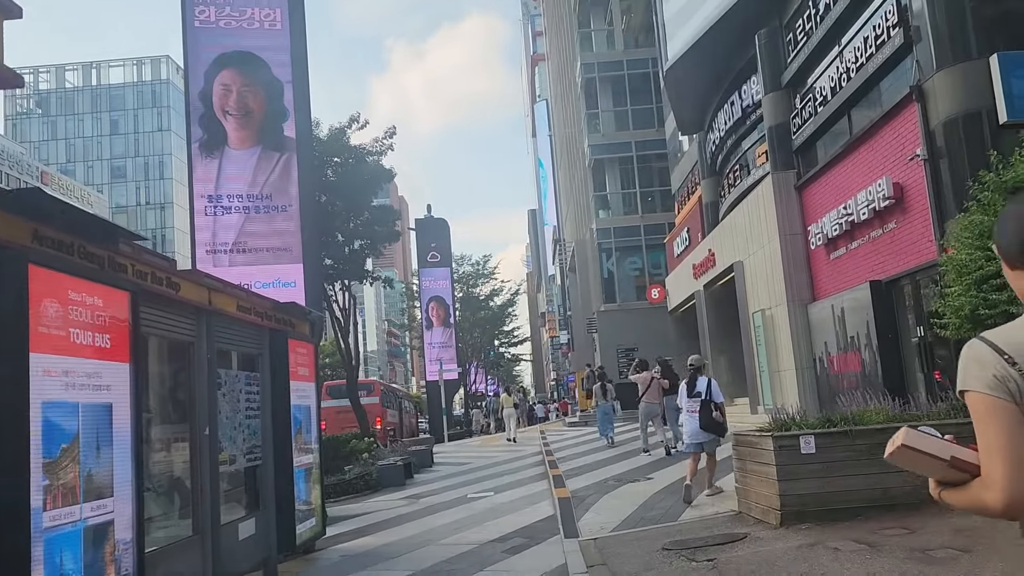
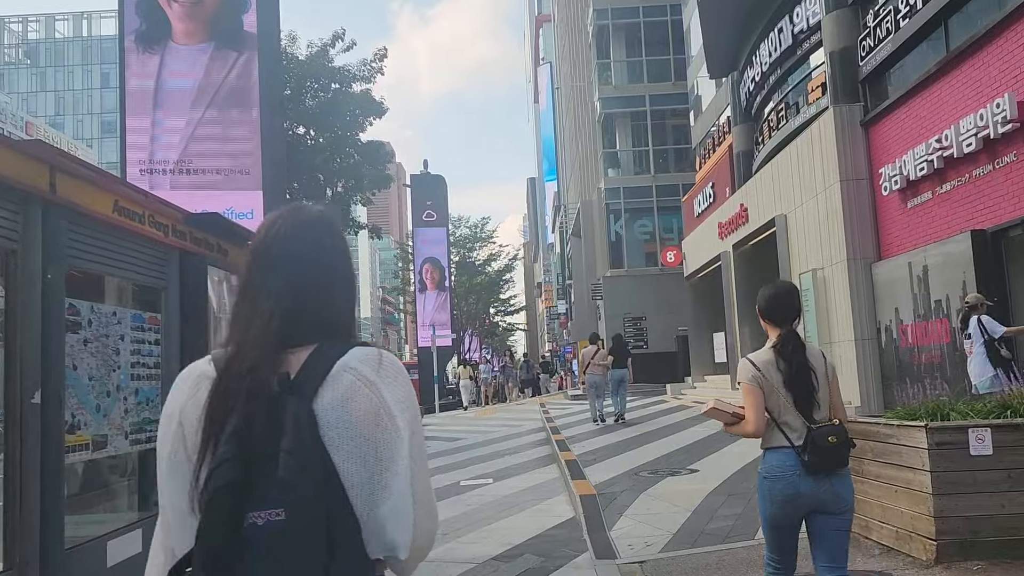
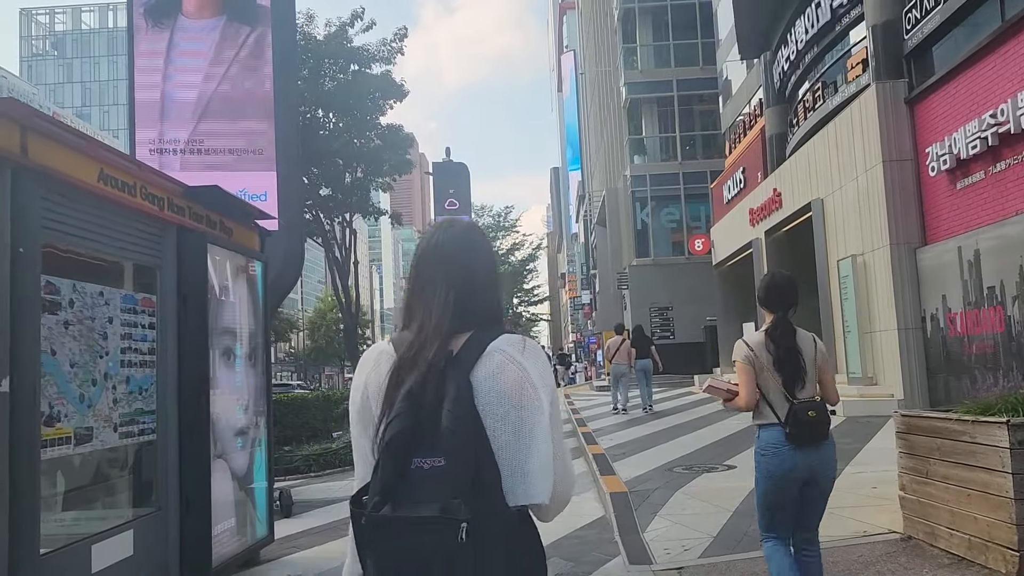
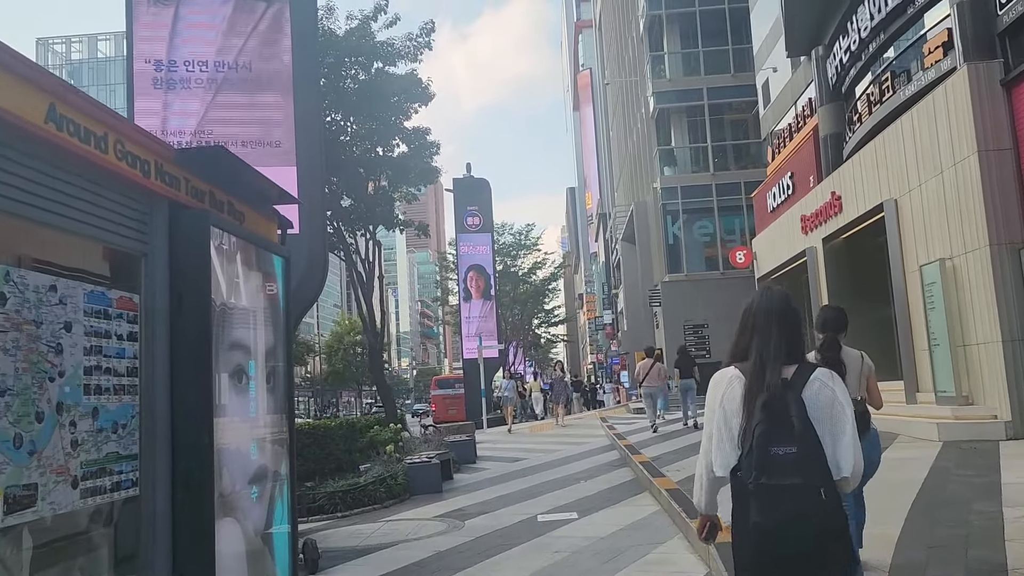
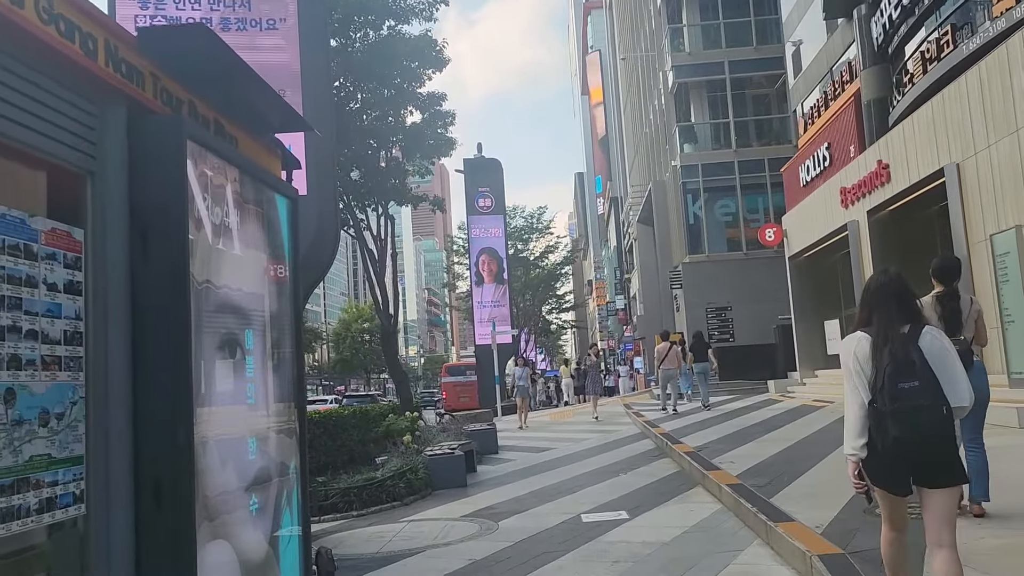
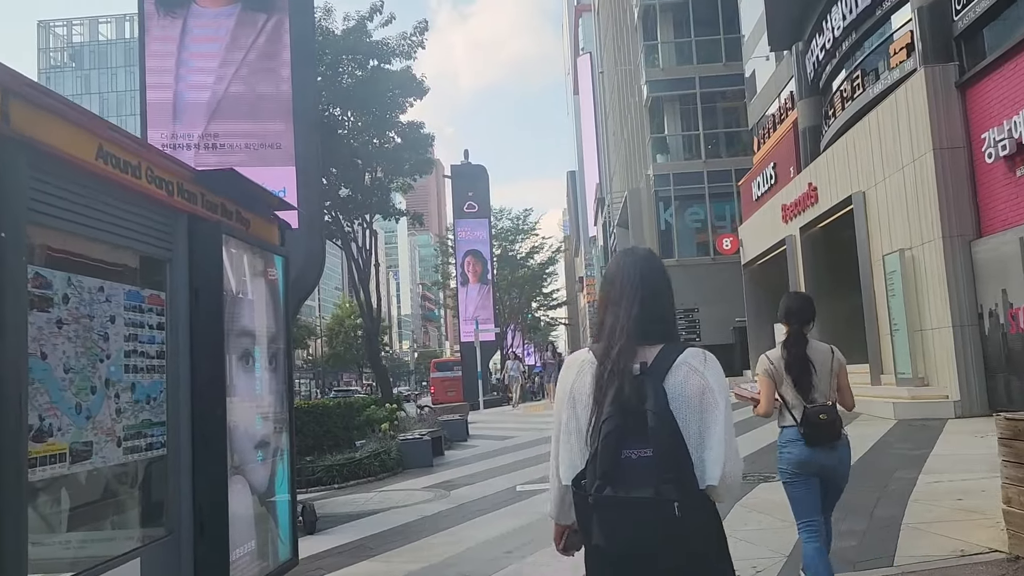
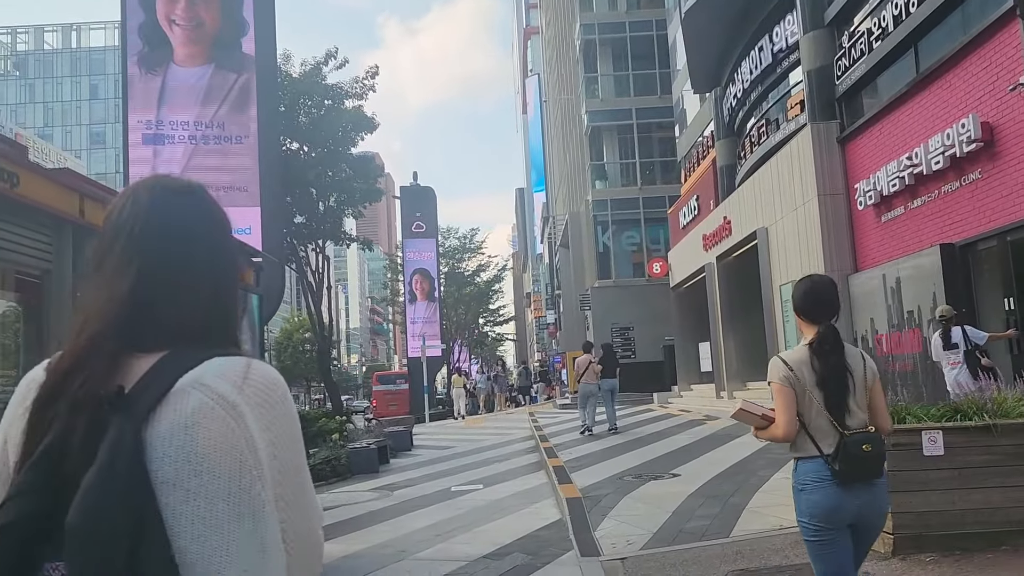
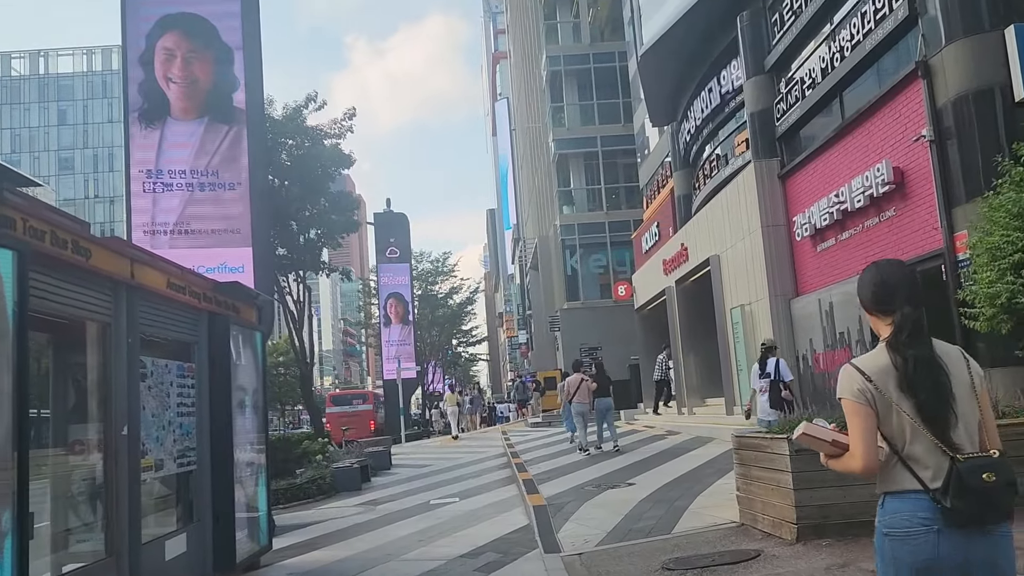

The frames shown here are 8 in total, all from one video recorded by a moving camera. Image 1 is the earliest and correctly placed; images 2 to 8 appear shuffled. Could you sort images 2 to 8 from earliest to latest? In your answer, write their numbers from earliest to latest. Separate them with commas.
8, 7, 2, 3, 6, 4, 5
